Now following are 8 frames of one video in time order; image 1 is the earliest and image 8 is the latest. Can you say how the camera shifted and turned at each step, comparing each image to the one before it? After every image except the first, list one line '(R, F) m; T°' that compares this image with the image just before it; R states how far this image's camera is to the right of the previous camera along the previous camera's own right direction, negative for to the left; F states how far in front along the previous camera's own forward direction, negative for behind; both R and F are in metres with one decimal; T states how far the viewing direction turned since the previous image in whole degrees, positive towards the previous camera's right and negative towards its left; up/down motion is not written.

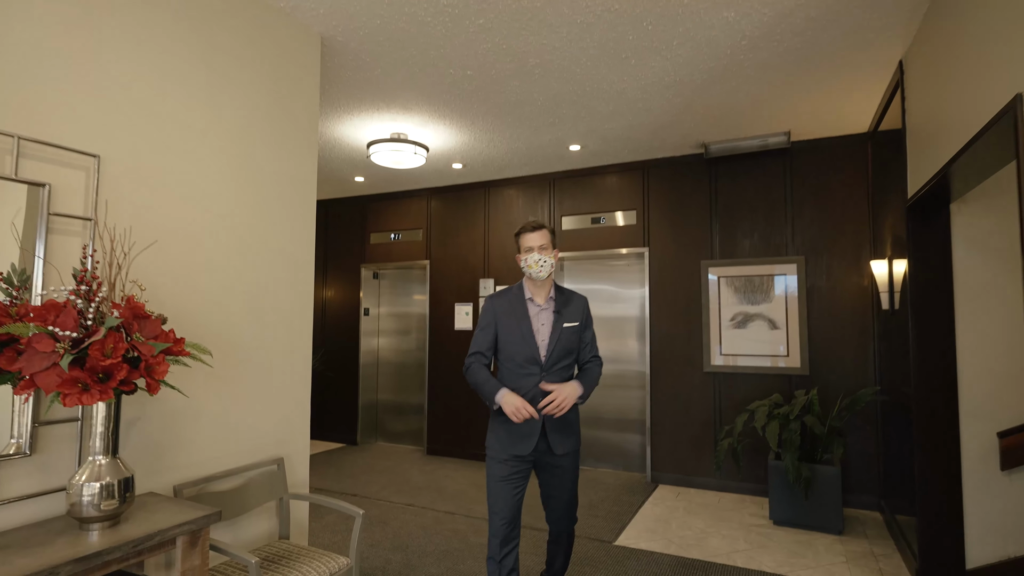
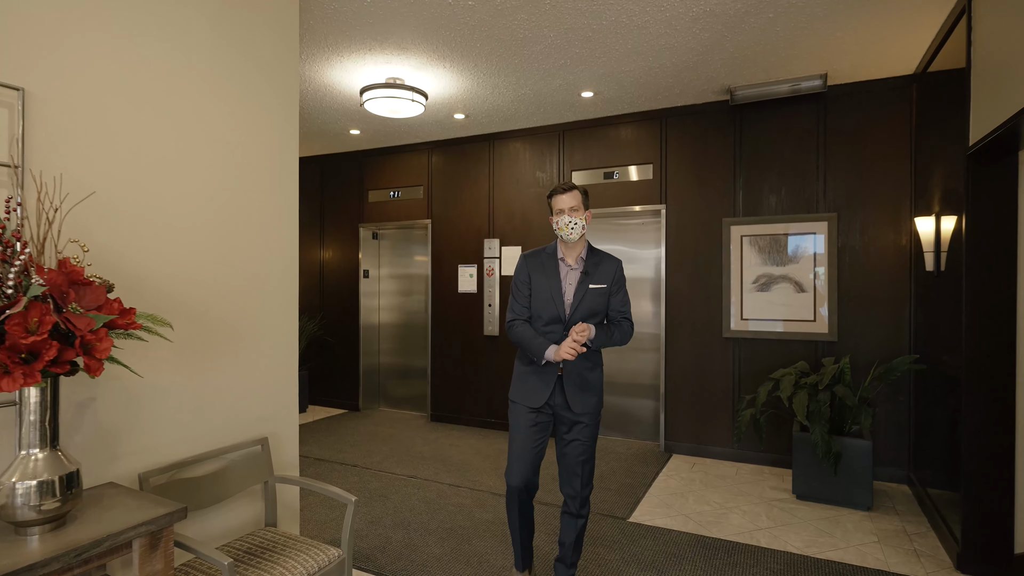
(0.0, +0.3) m; 0°
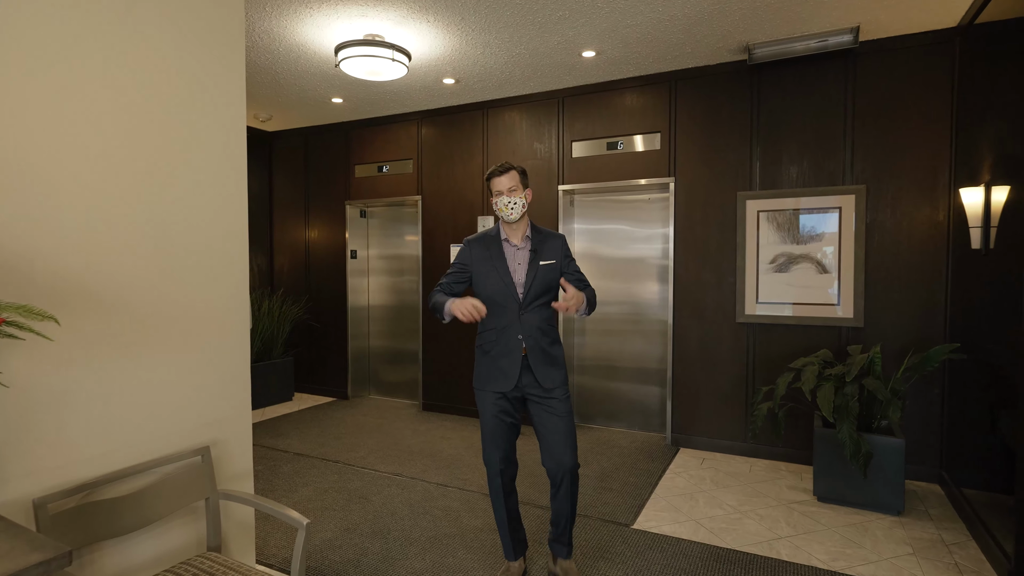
(+0.1, +0.3) m; 0°
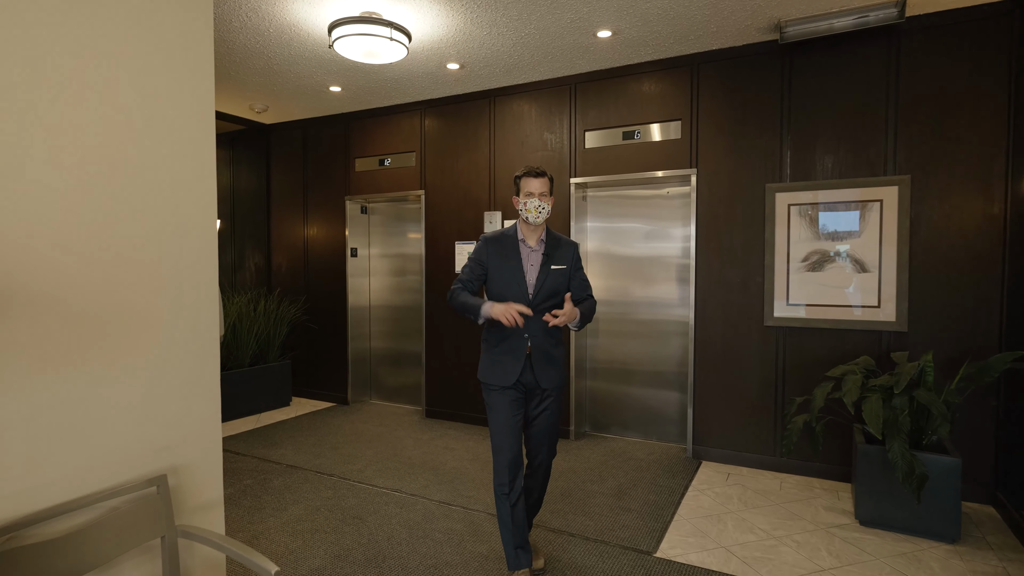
(0.0, +0.3) m; -1°
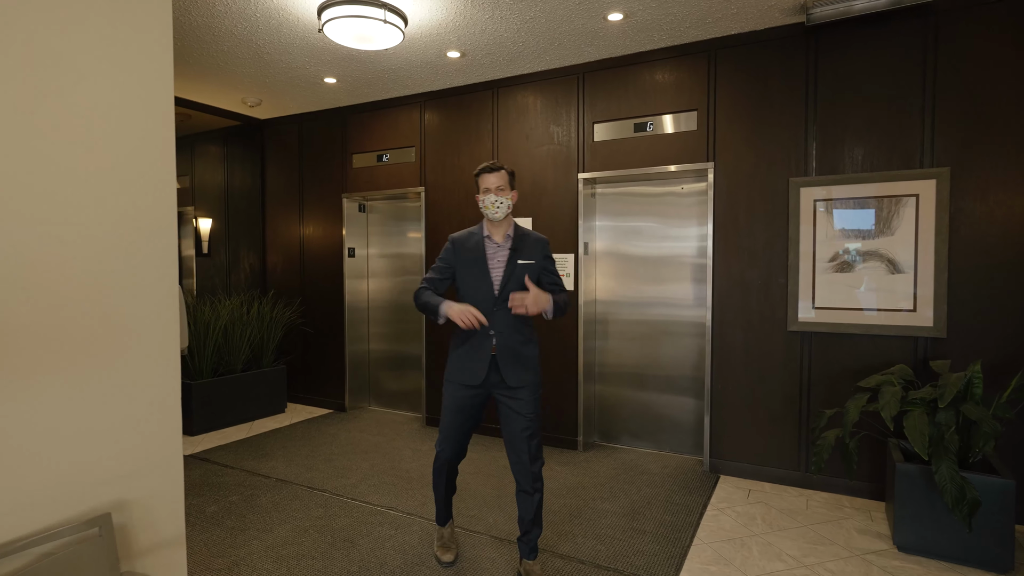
(0.0, +0.2) m; -1°
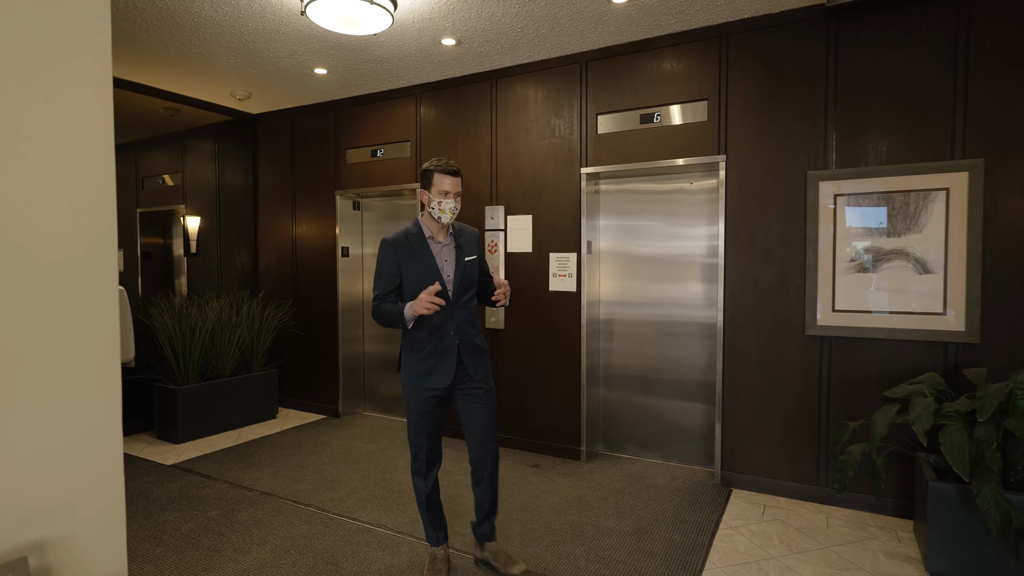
(0.0, +0.2) m; 0°
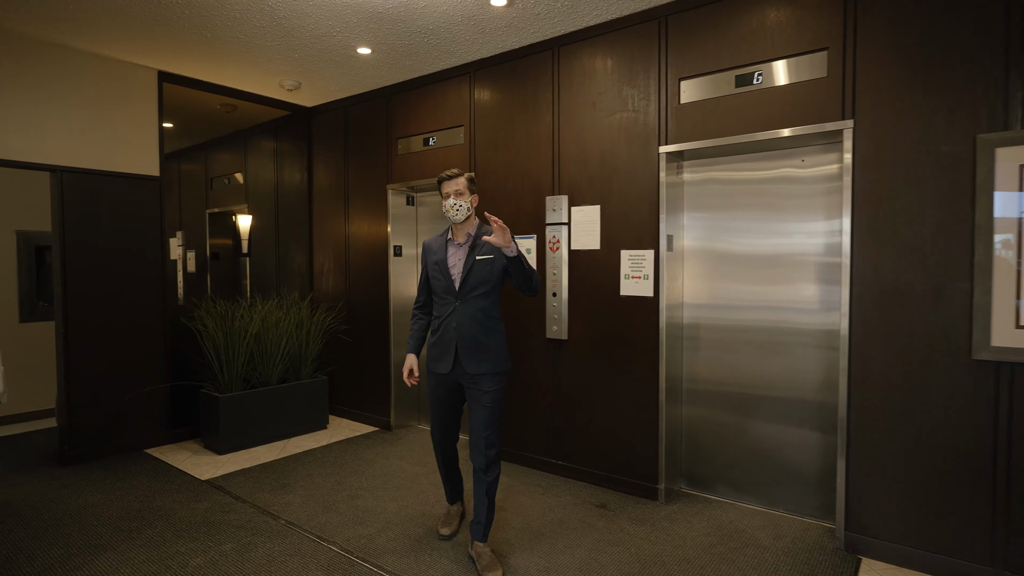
(+0.1, +0.6) m; -8°
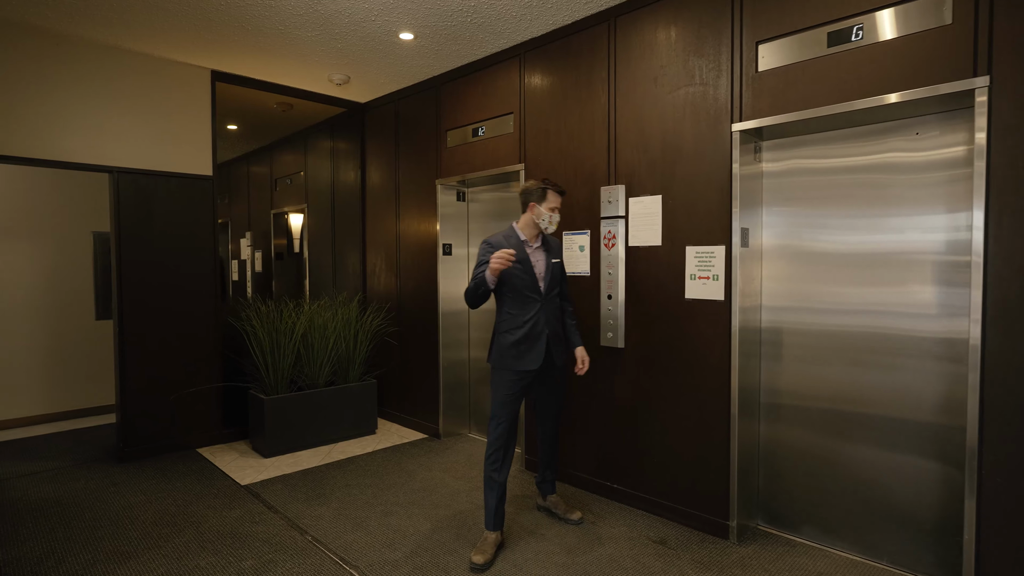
(+0.1, +0.3) m; -8°
